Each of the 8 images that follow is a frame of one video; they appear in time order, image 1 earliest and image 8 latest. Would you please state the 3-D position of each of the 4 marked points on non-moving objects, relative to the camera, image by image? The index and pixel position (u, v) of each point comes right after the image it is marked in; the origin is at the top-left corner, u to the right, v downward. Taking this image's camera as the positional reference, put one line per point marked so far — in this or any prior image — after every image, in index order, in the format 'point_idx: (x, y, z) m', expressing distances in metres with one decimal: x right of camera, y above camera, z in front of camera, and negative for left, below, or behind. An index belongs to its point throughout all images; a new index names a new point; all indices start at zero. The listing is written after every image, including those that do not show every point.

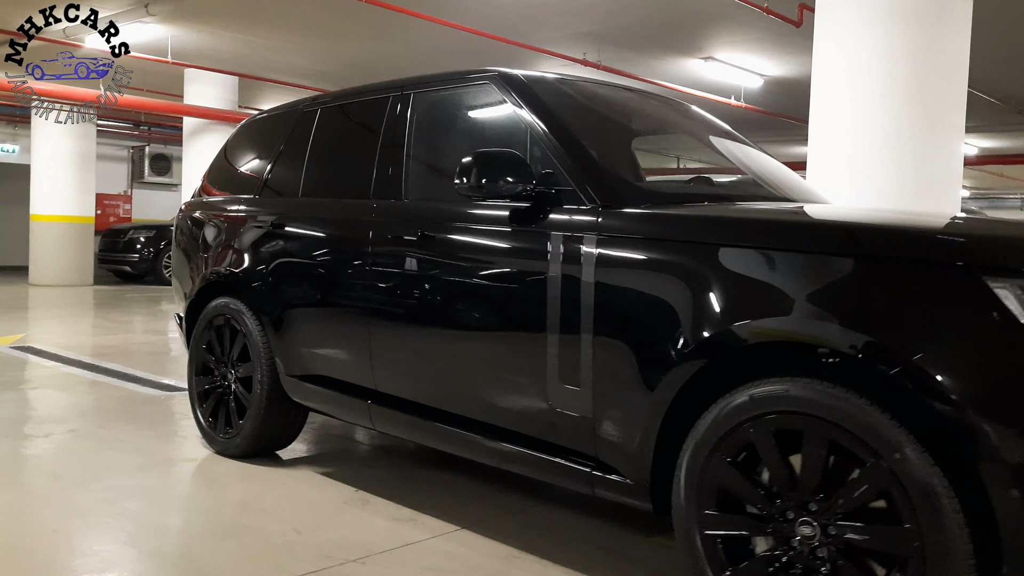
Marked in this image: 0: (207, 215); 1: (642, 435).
0: (-1.6, +0.3, +4.3) m
1: (+0.3, -0.4, +2.2) m
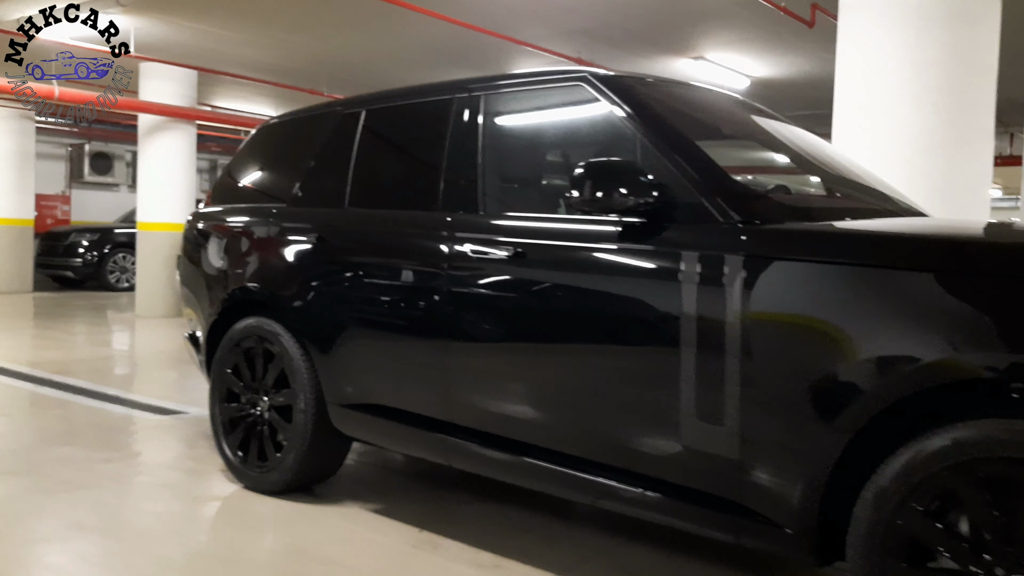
0: (-1.4, +0.3, +4.0) m
1: (+0.7, -0.4, +1.9) m
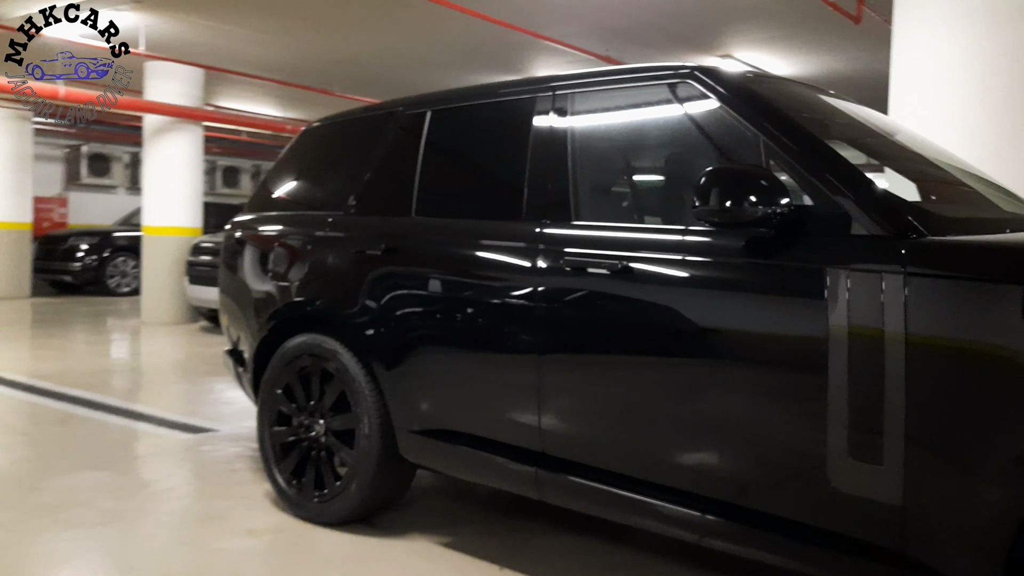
0: (-1.1, +0.2, +3.7) m
1: (+0.9, -0.5, +1.7) m
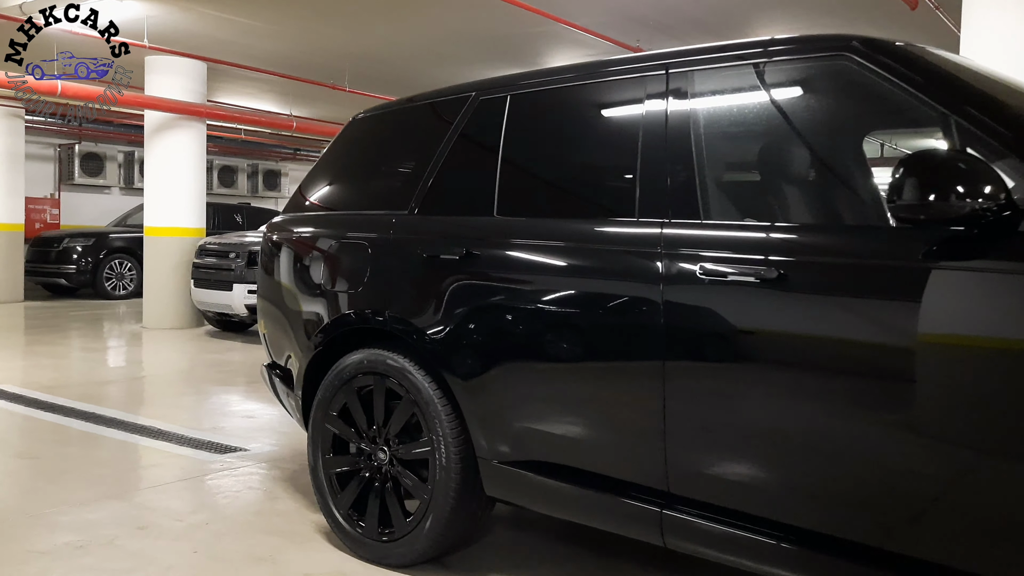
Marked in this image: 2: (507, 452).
0: (-0.9, +0.2, +3.3) m
1: (+1.2, -0.5, +1.4) m
2: (0.0, -0.5, +2.4) m
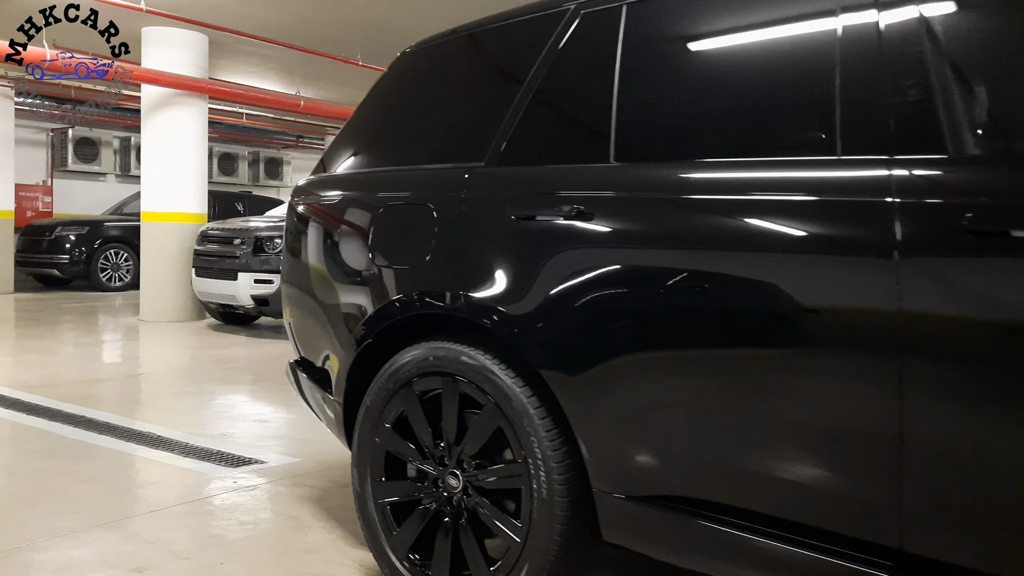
0: (-0.6, +0.3, +2.7) m
1: (+1.5, -0.4, +0.7) m
2: (+0.2, -0.4, +1.8) m
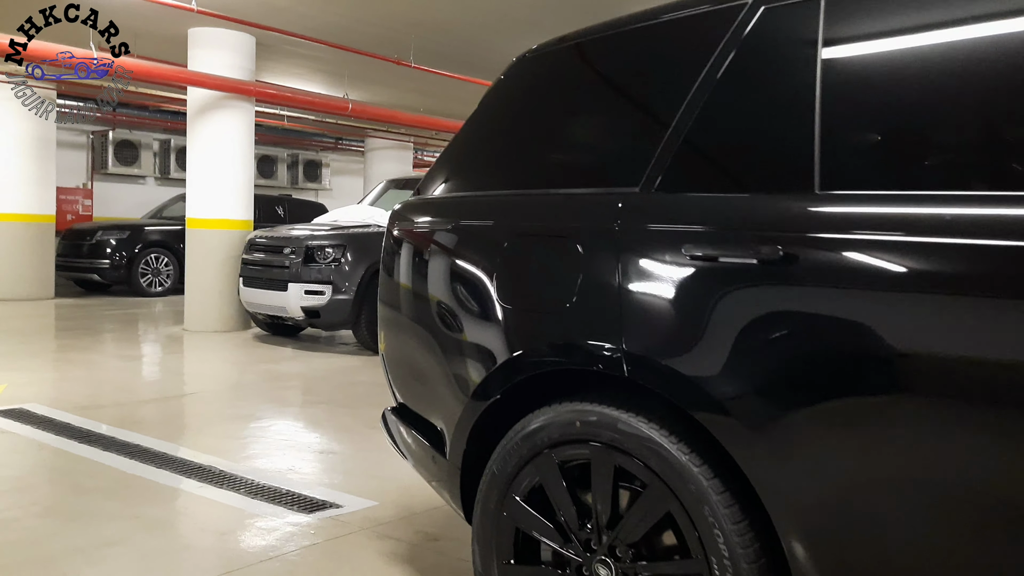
0: (-0.3, +0.2, +2.4) m
1: (+1.8, -0.6, +0.3) m
2: (+0.5, -0.5, +1.4) m
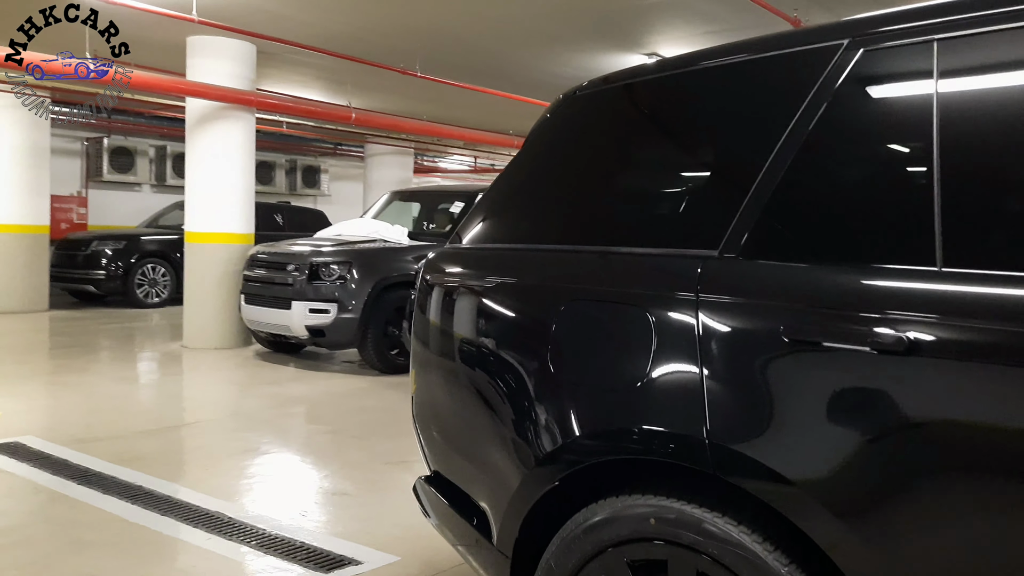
0: (-0.2, 0.0, +2.2) m
1: (+1.9, -0.7, +0.1) m
2: (+0.7, -0.6, +1.2) m
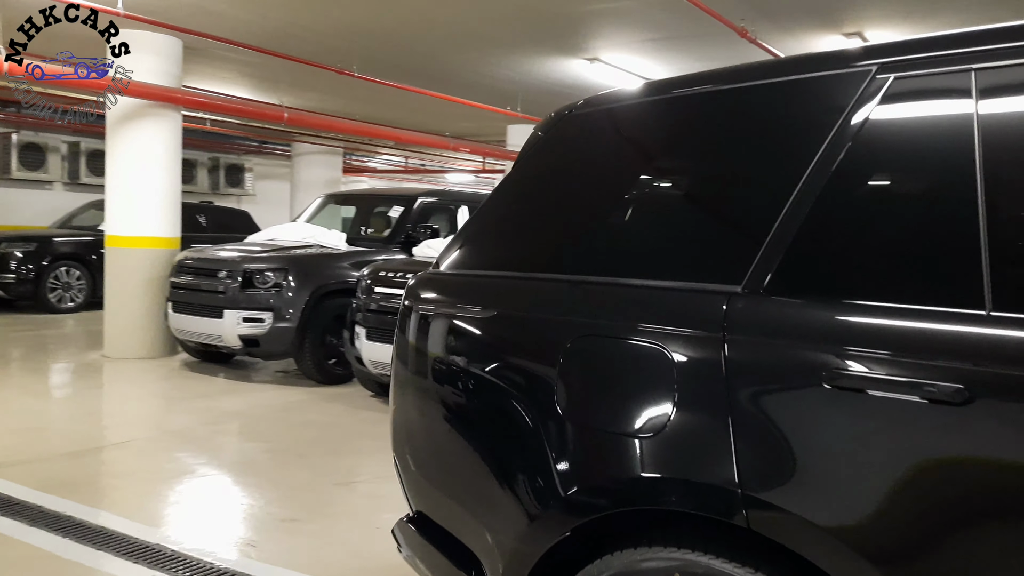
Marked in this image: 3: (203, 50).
0: (-0.2, 0.0, +2.0) m
1: (+2.0, -0.8, +0.2) m
2: (+0.7, -0.7, +1.2) m
3: (-2.9, +2.2, +8.3) m
